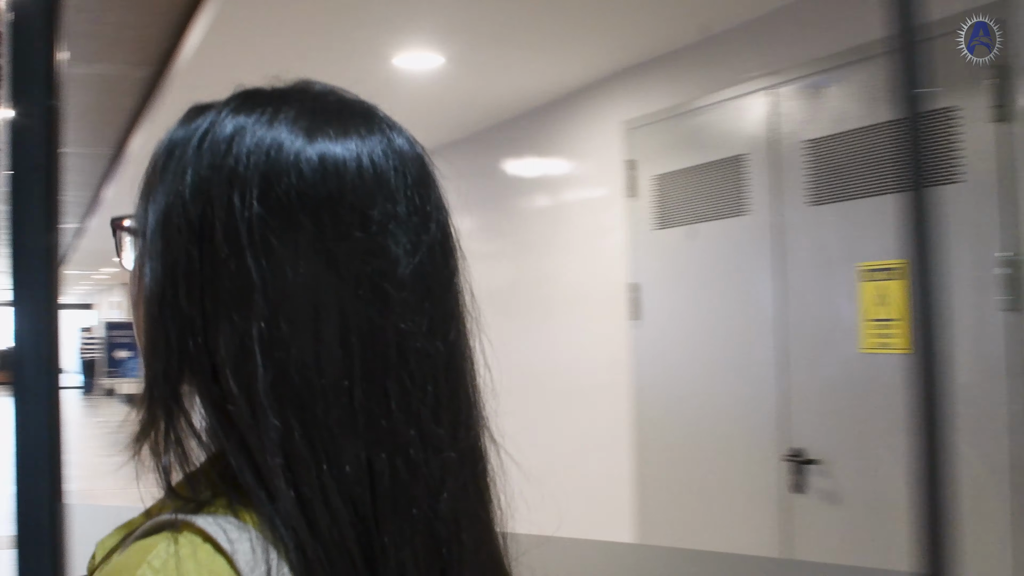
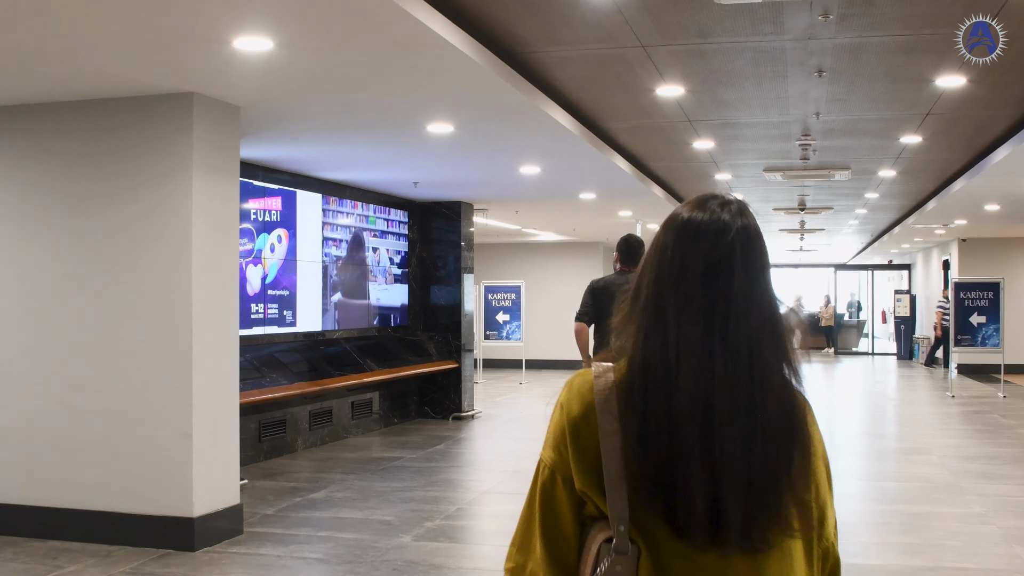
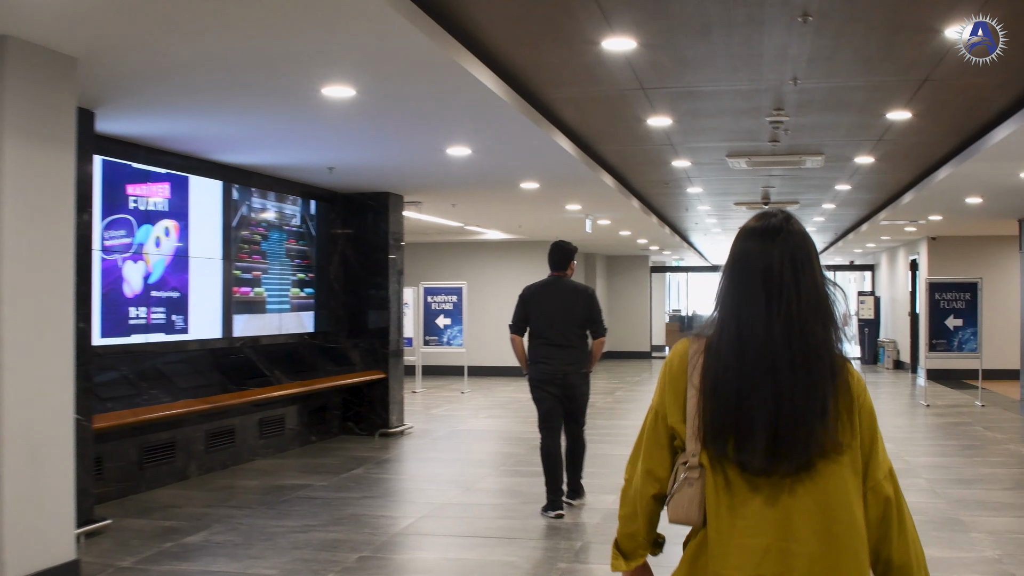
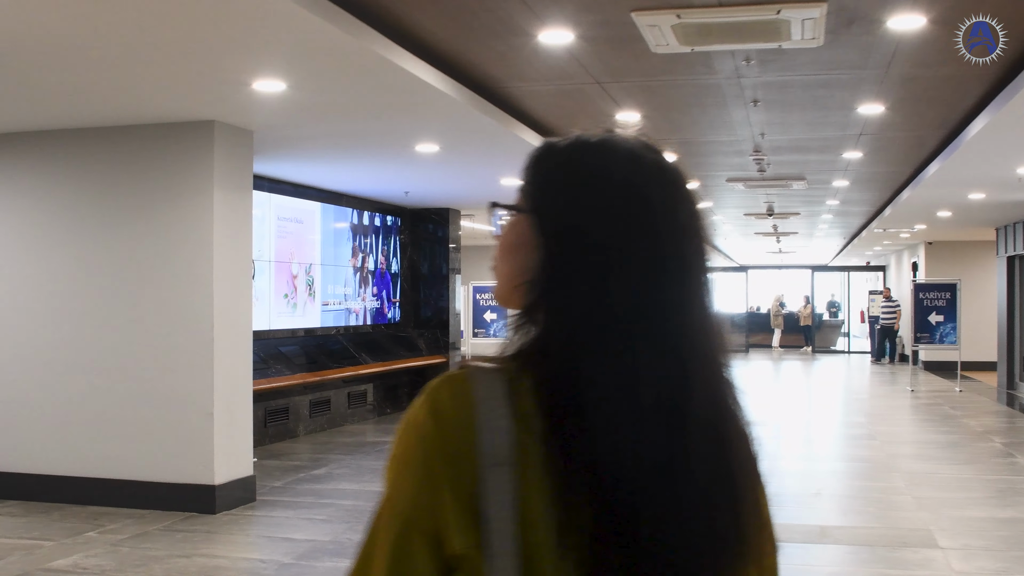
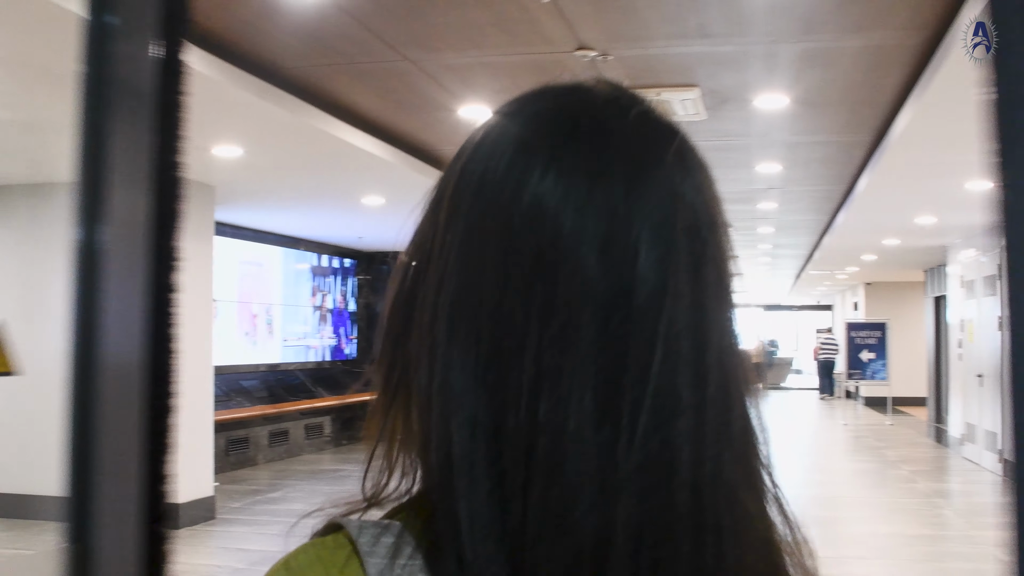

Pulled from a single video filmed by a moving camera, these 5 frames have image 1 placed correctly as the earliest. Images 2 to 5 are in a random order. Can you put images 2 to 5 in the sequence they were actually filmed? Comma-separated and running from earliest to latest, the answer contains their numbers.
5, 4, 2, 3
